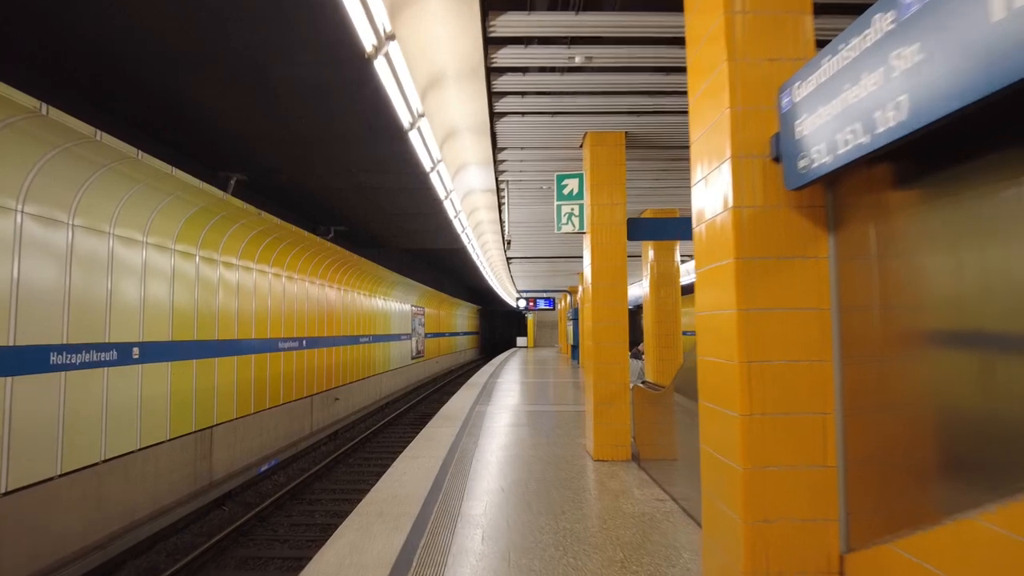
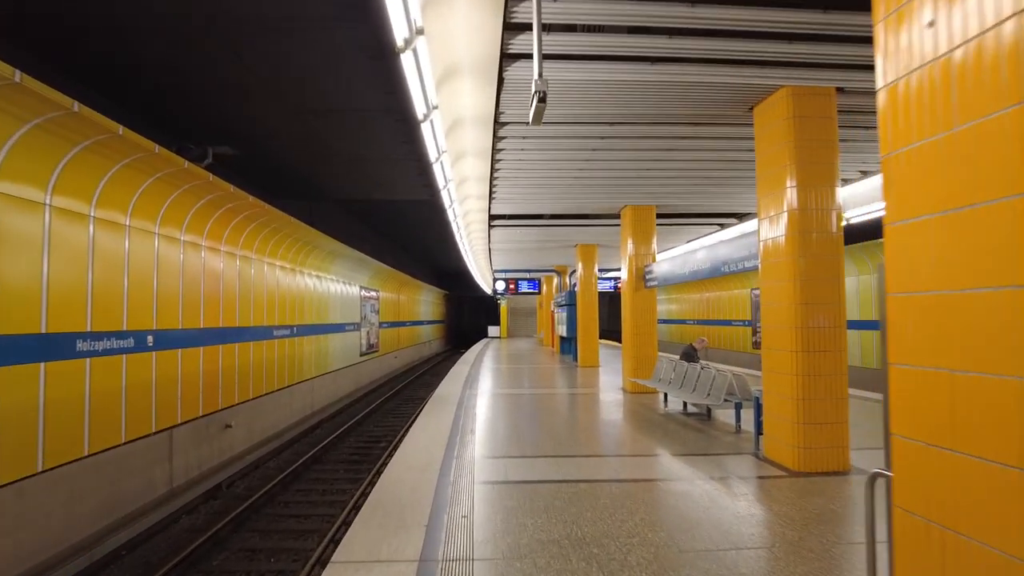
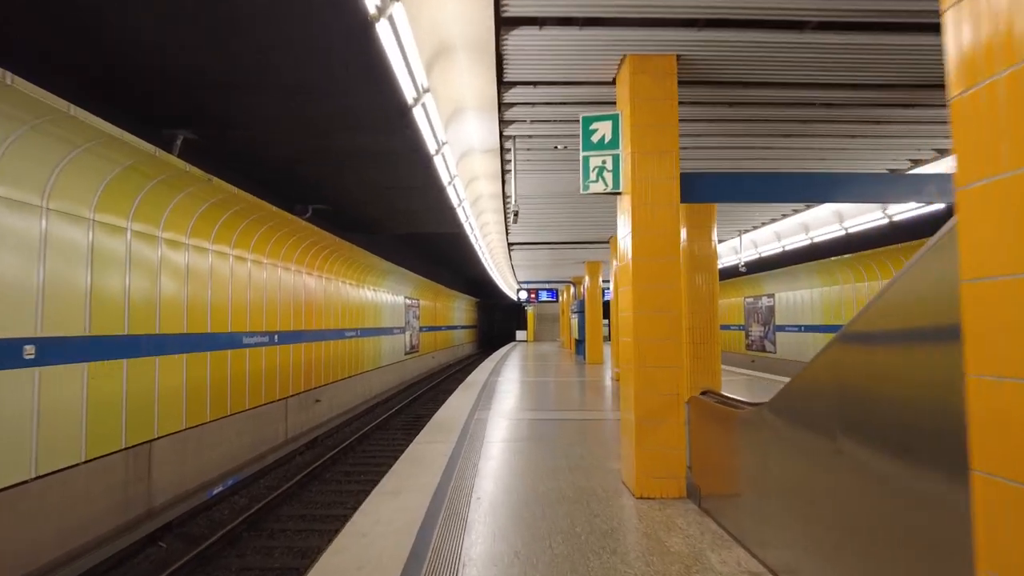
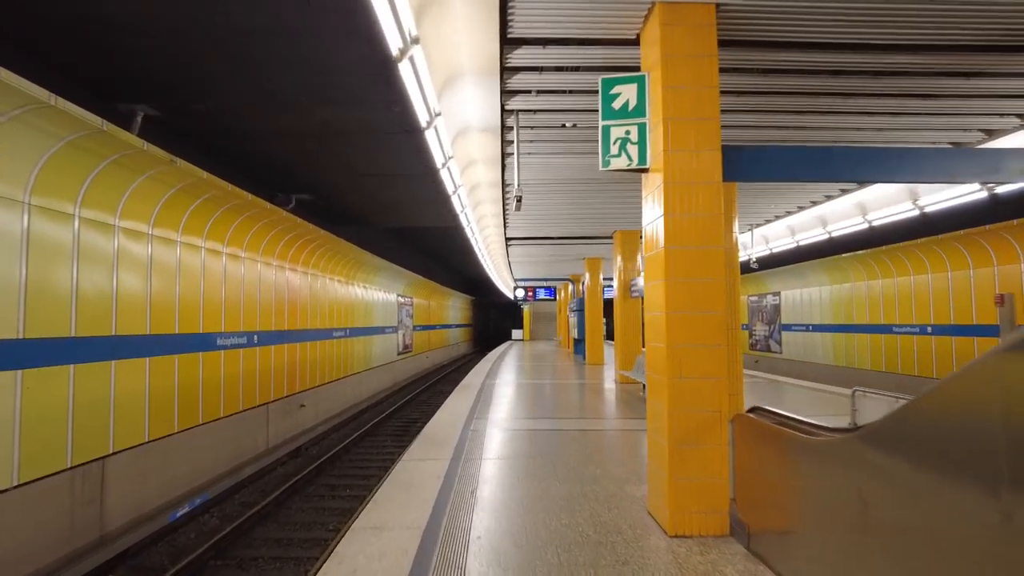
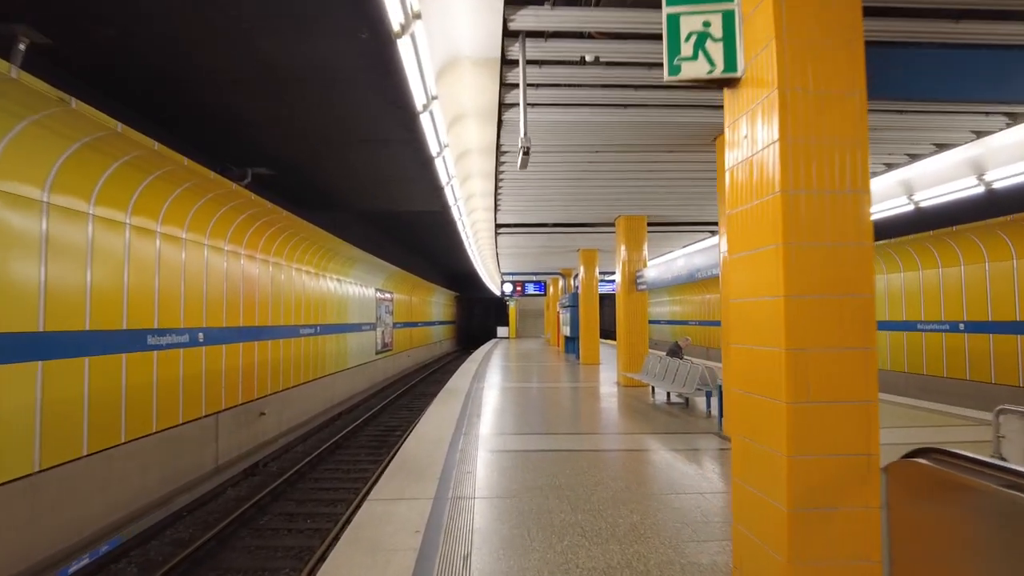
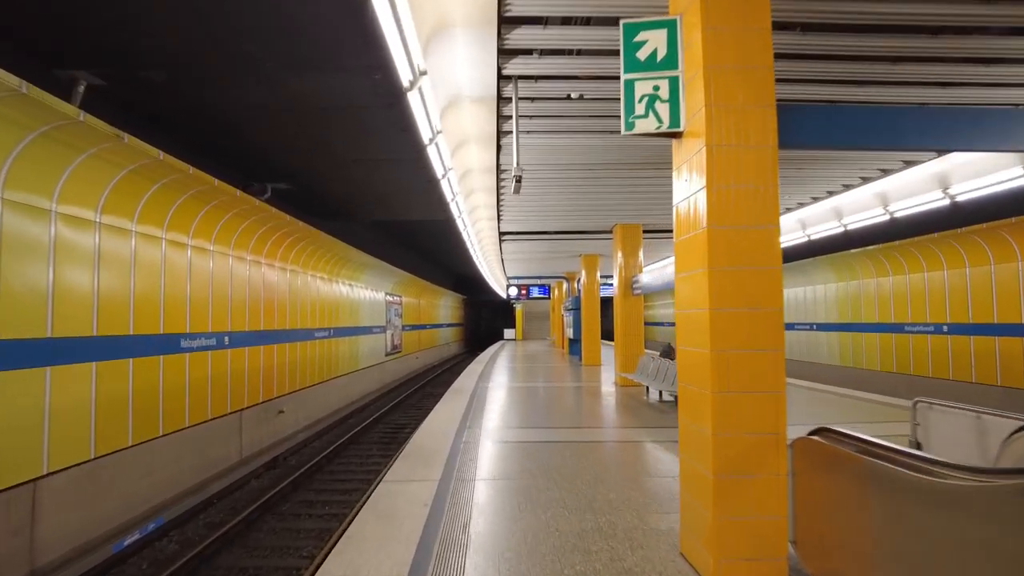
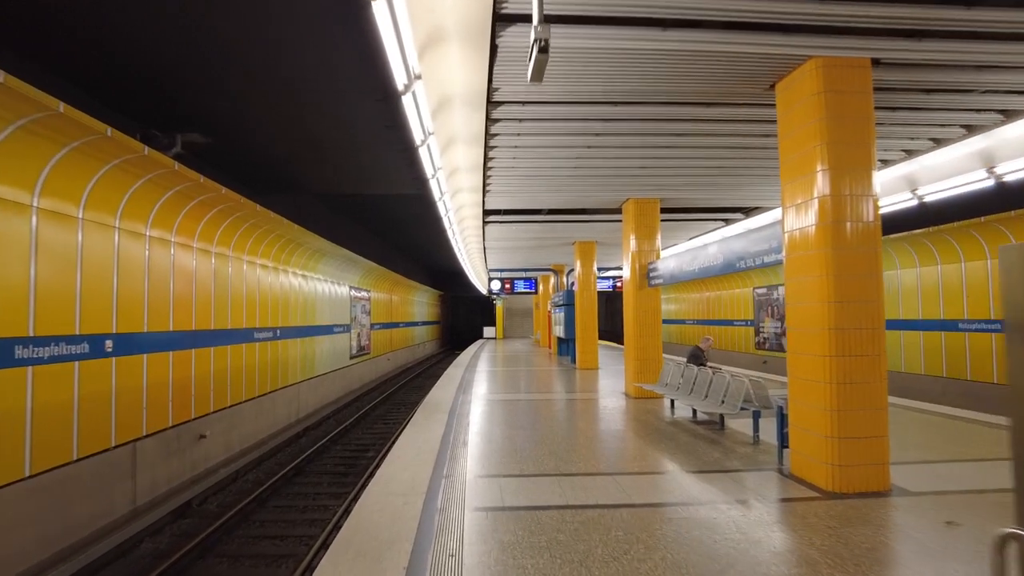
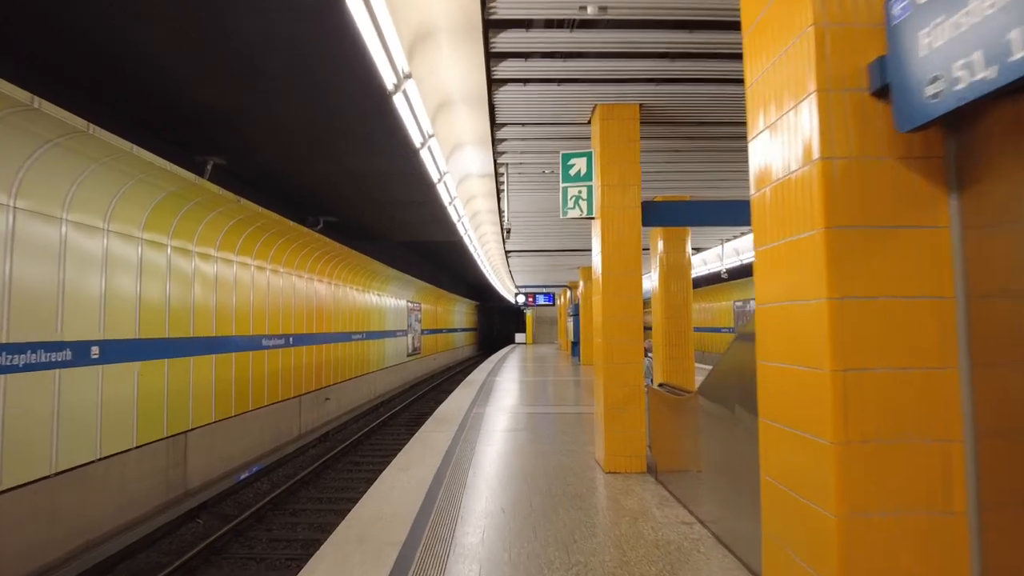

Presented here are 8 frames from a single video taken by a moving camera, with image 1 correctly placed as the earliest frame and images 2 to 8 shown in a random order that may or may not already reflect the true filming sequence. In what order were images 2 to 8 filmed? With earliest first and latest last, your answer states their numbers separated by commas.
8, 3, 4, 6, 5, 2, 7
